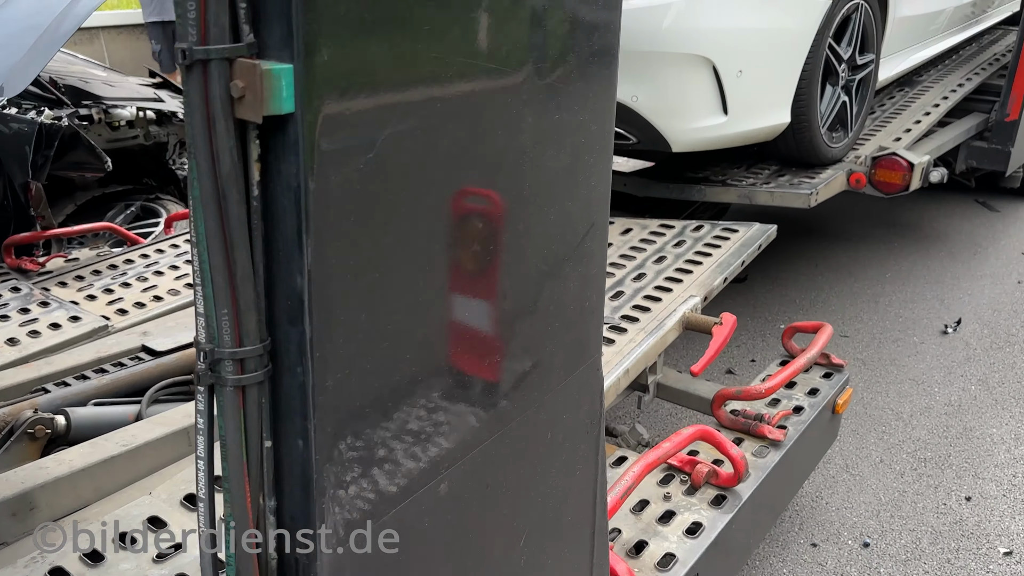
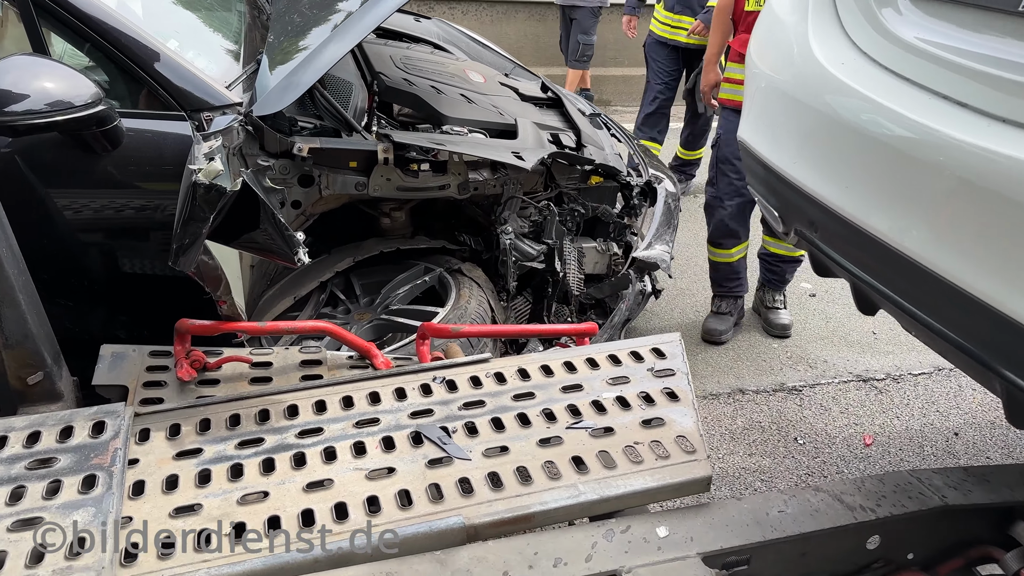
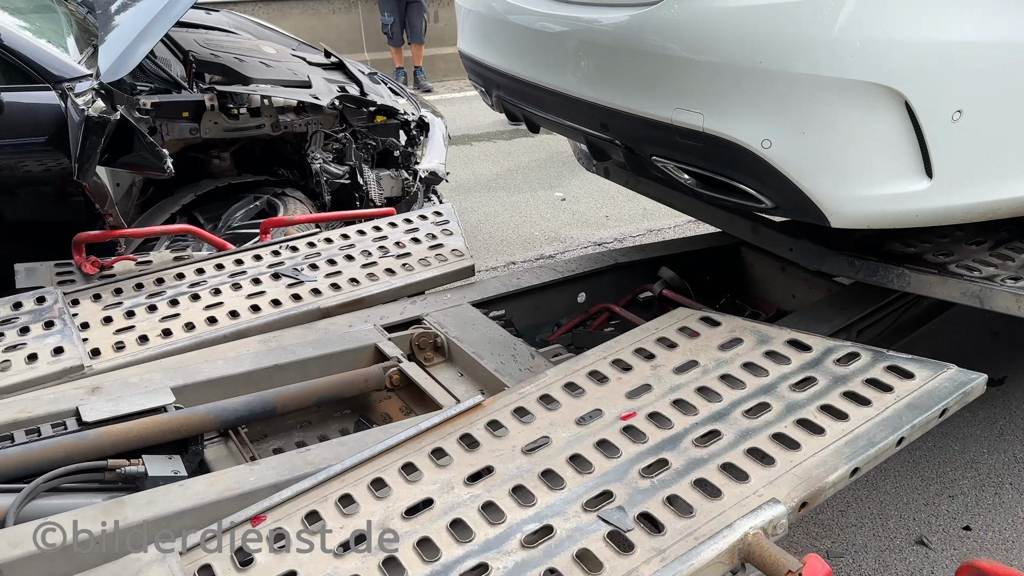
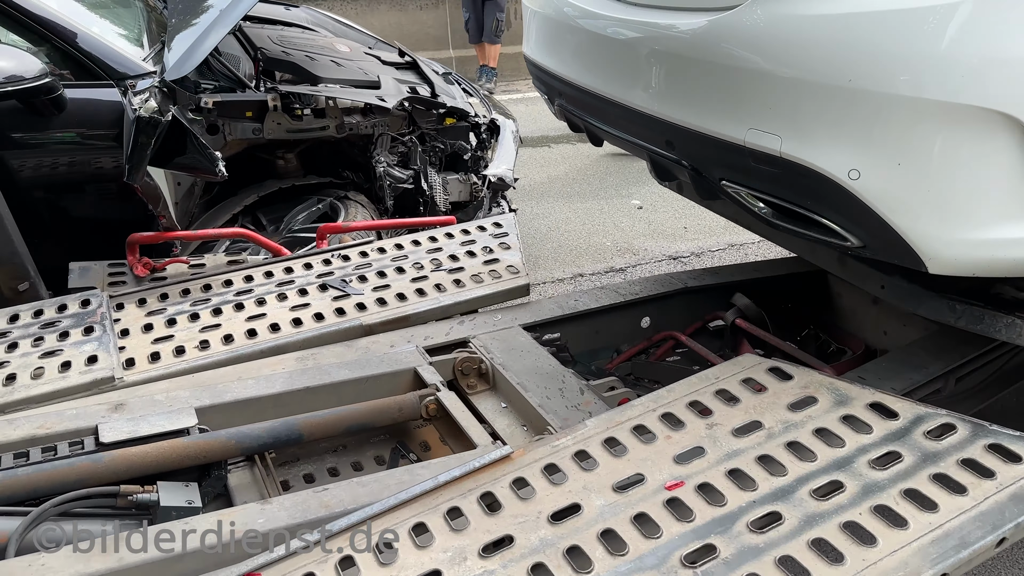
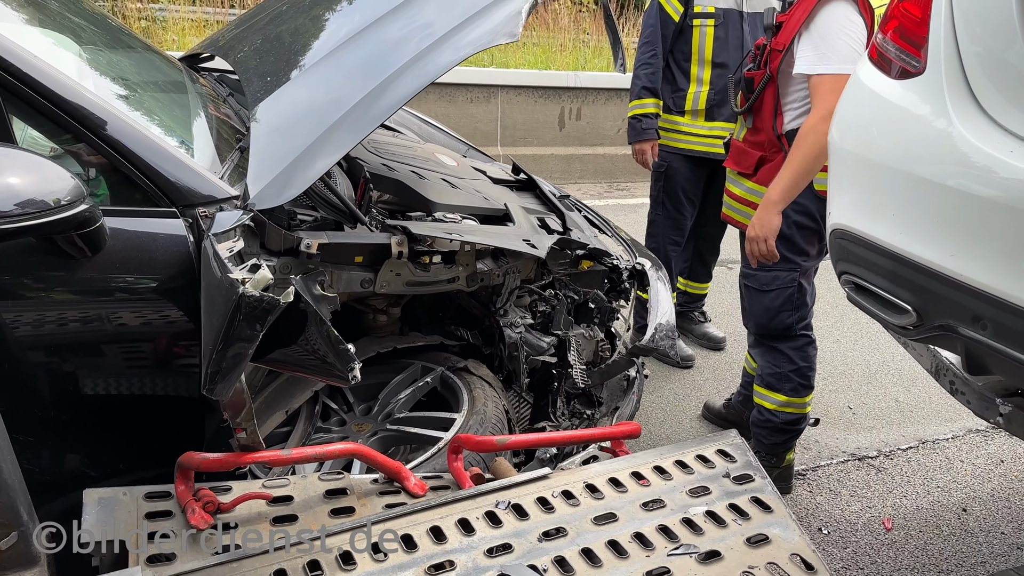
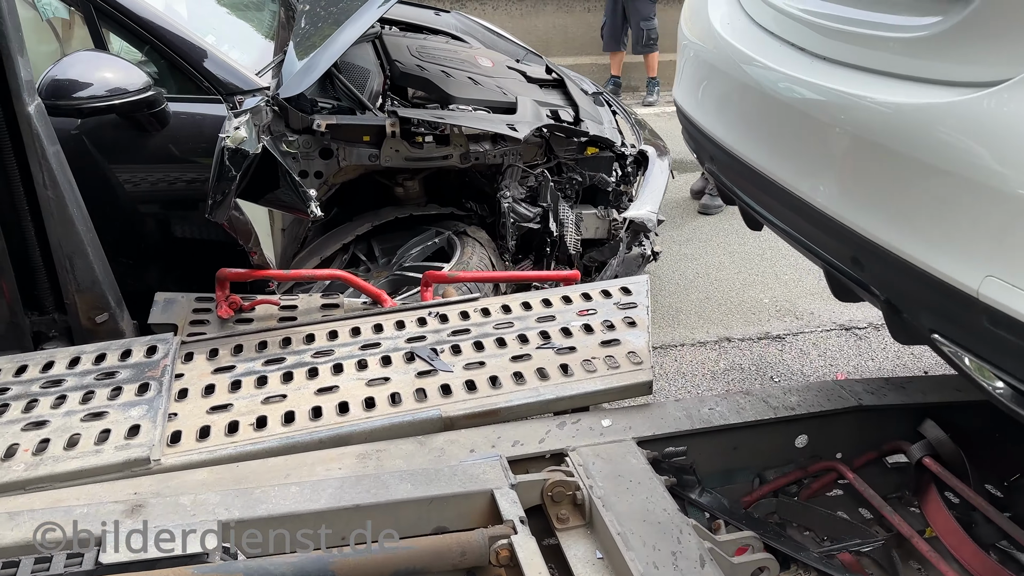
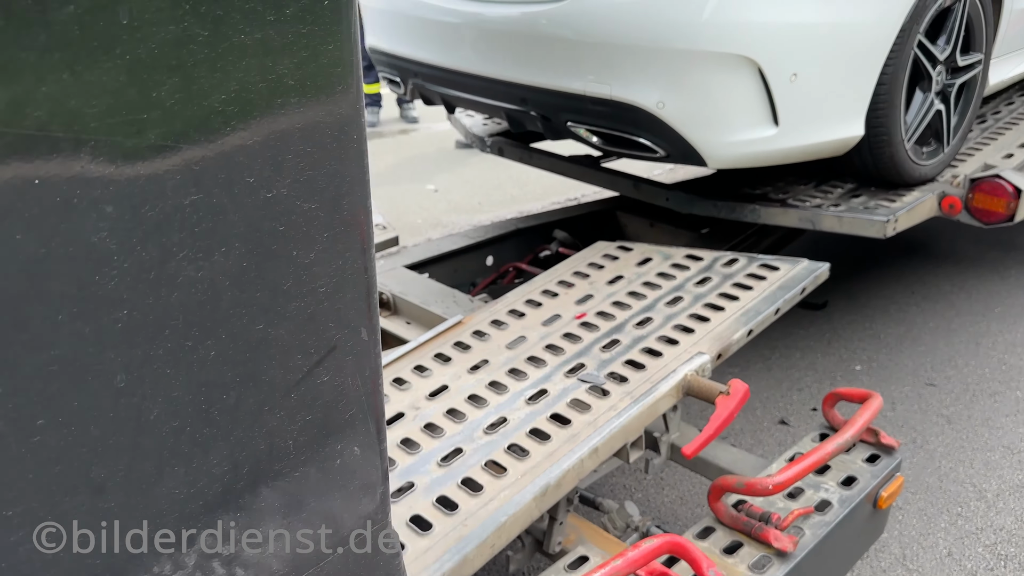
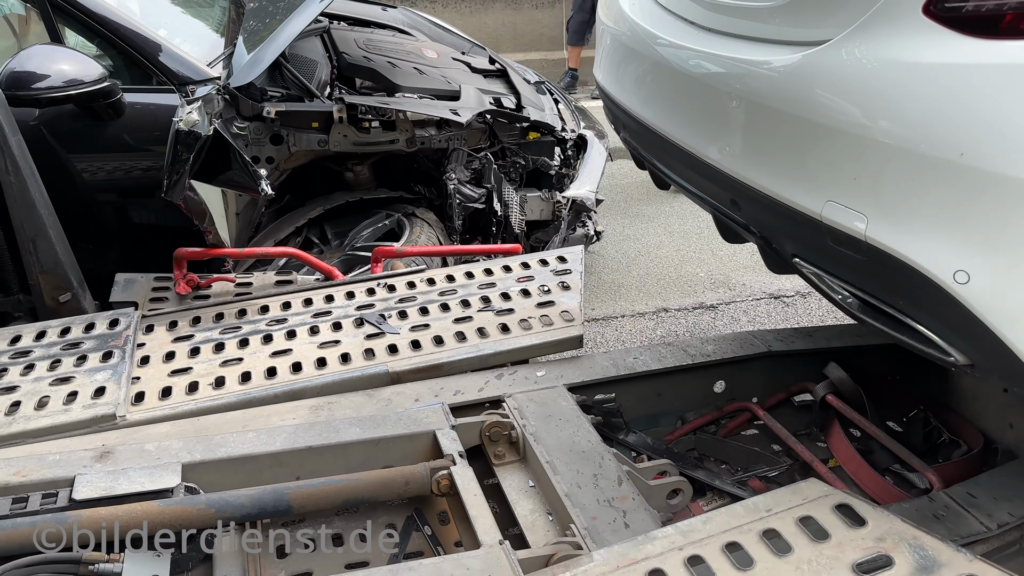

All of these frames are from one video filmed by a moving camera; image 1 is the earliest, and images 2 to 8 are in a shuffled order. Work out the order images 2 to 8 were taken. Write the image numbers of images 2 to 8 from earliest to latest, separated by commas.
7, 3, 4, 8, 6, 2, 5
